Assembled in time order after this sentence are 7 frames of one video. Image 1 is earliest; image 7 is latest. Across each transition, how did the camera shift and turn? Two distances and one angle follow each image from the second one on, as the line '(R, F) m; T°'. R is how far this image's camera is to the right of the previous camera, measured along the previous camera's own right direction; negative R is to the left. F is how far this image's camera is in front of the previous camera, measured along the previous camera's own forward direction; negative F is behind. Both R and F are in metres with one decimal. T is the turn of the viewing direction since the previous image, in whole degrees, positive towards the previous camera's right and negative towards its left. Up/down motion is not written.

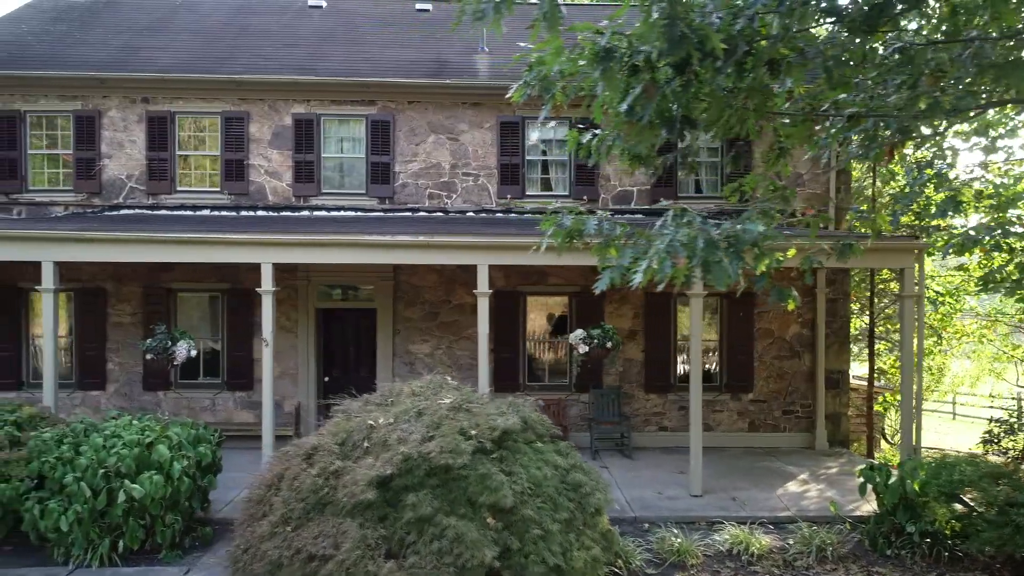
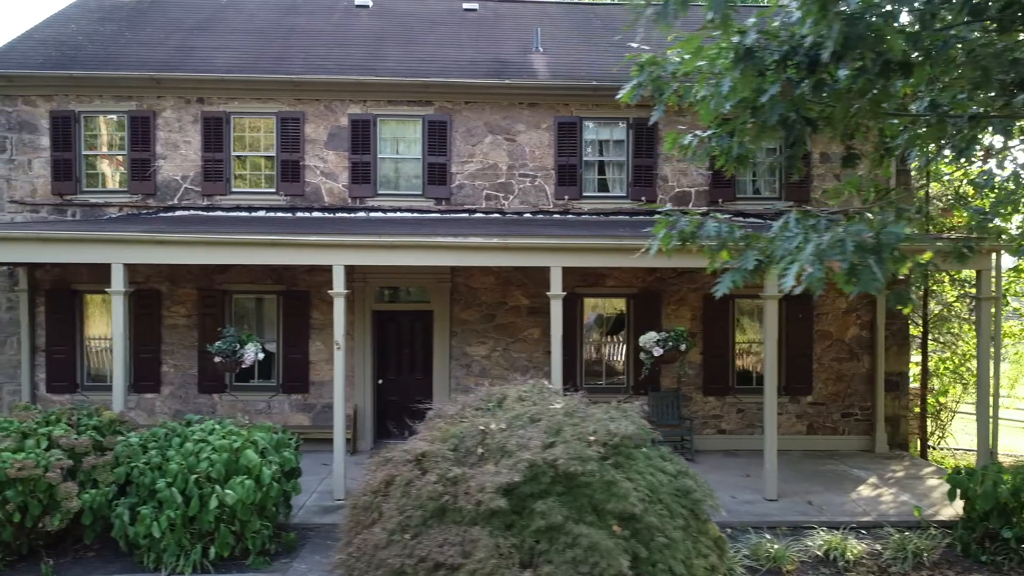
(-0.6, +0.1) m; 0°
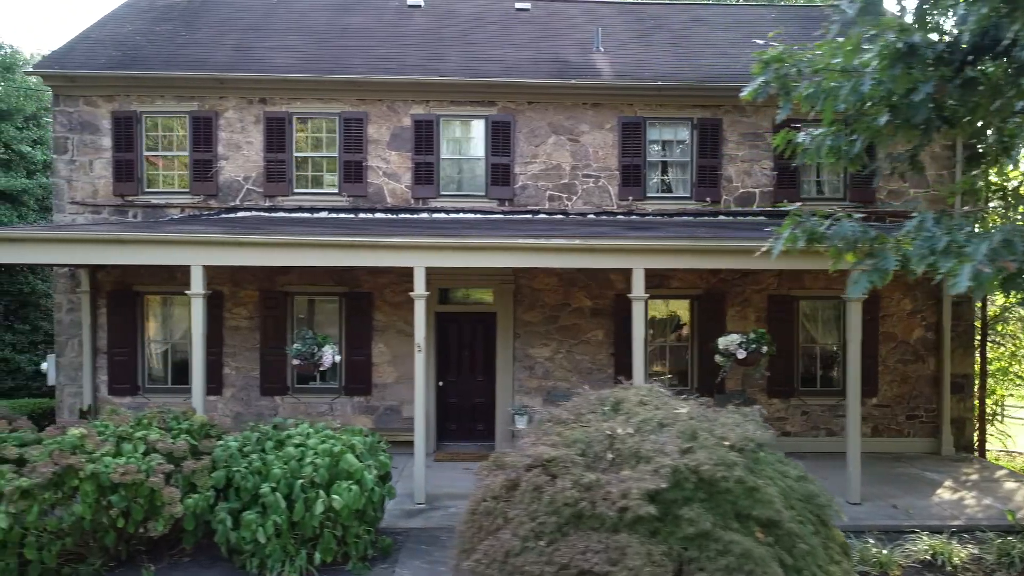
(-0.6, +0.1) m; 0°
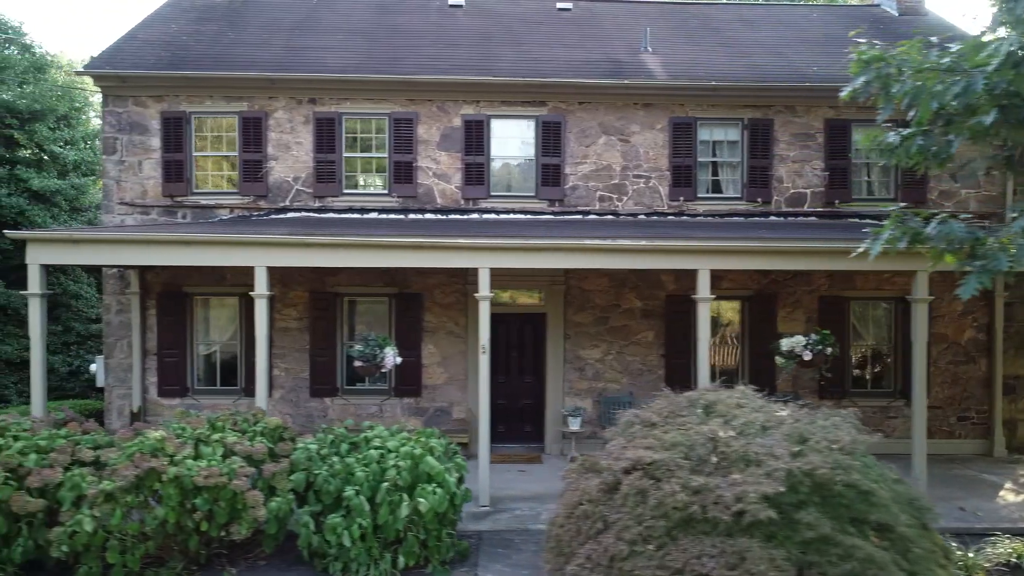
(-0.5, 0.0) m; 0°
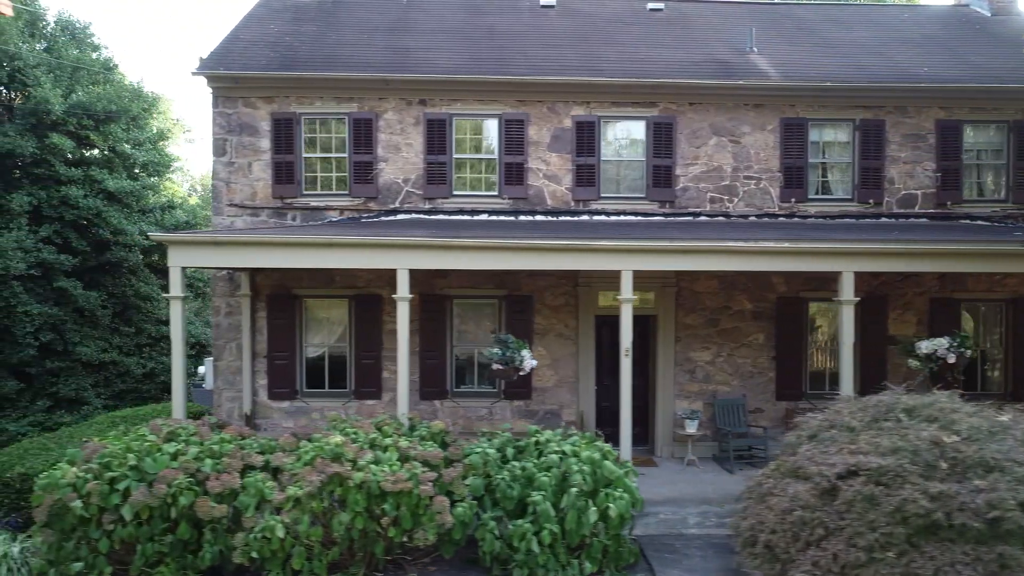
(-1.1, +0.1) m; 0°
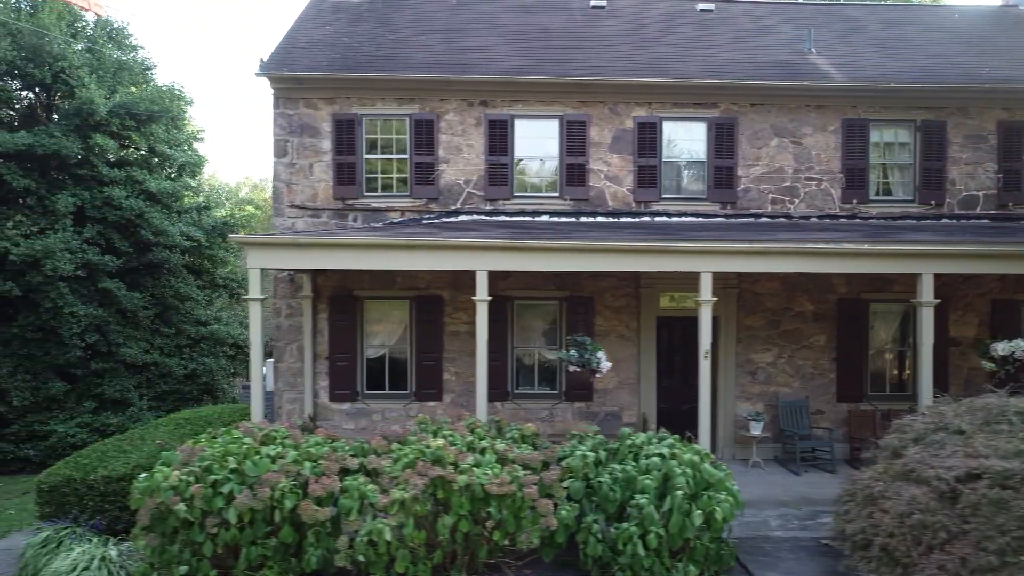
(-0.6, 0.0) m; 0°
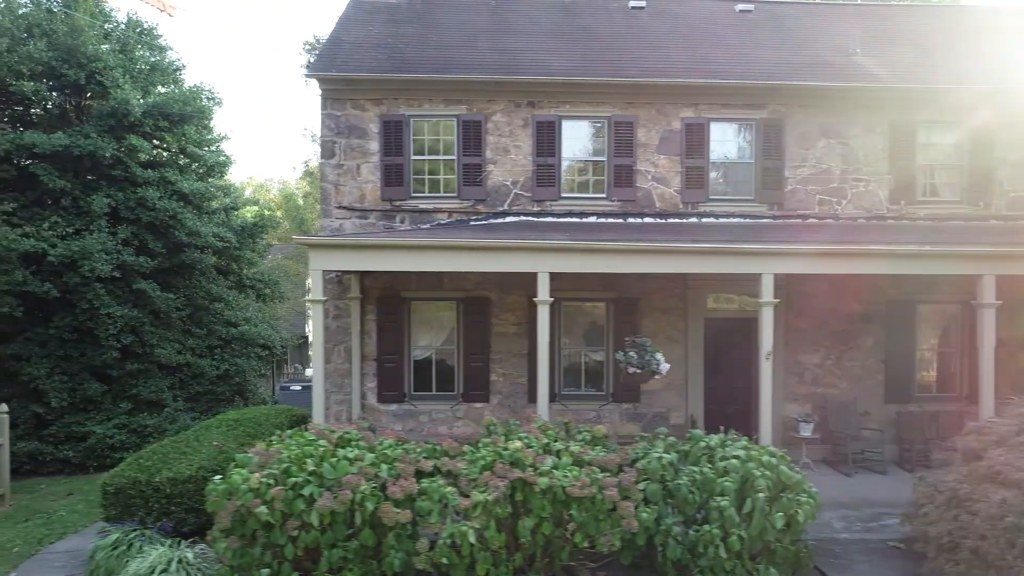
(-0.5, 0.0) m; 0°
